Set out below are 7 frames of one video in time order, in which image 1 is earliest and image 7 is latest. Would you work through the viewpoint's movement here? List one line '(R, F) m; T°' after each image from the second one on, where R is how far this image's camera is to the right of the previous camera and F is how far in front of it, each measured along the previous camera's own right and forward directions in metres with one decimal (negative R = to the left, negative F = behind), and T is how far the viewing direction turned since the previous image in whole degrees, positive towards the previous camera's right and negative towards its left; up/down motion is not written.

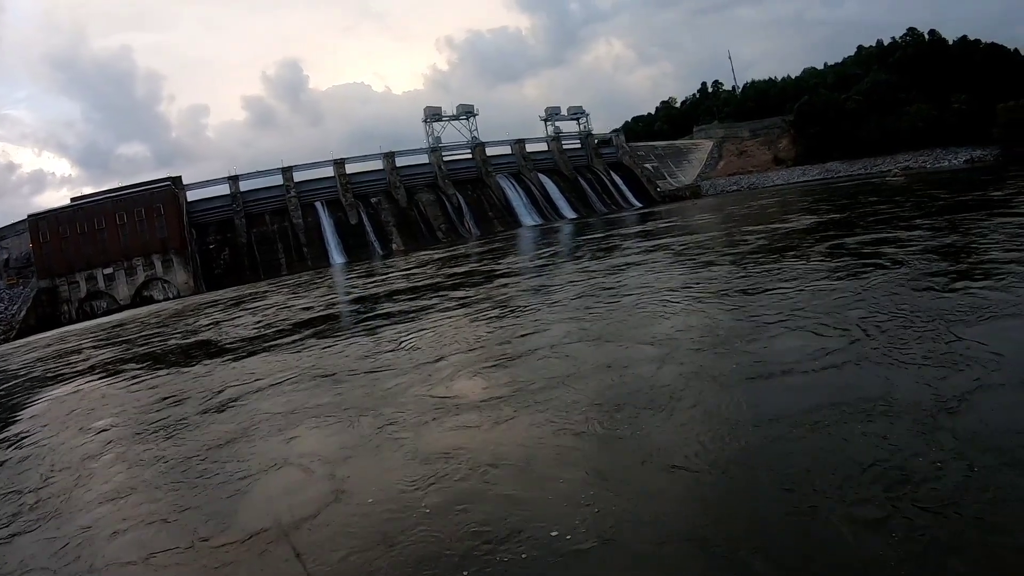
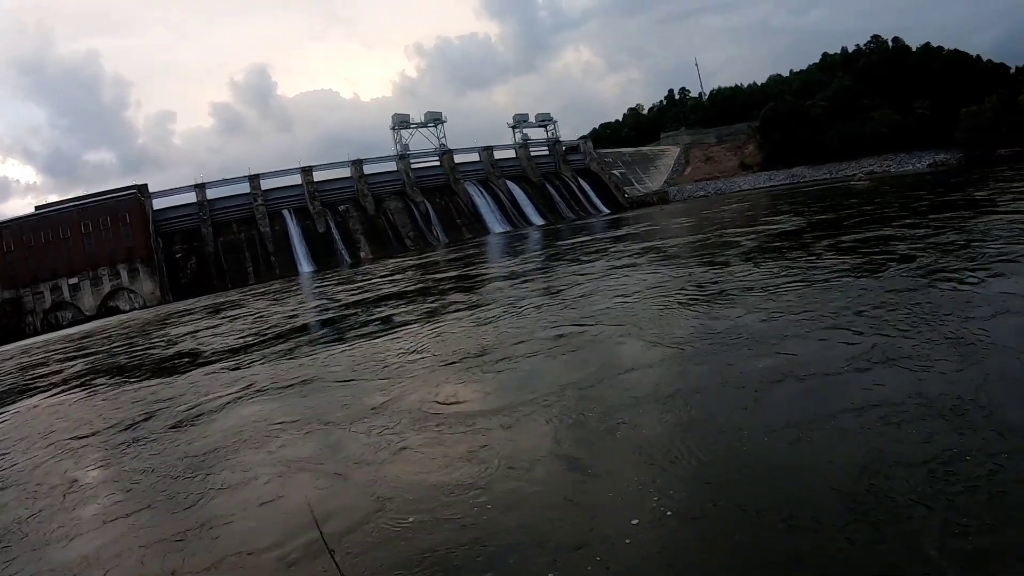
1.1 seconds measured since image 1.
(-0.2, +0.2) m; +2°
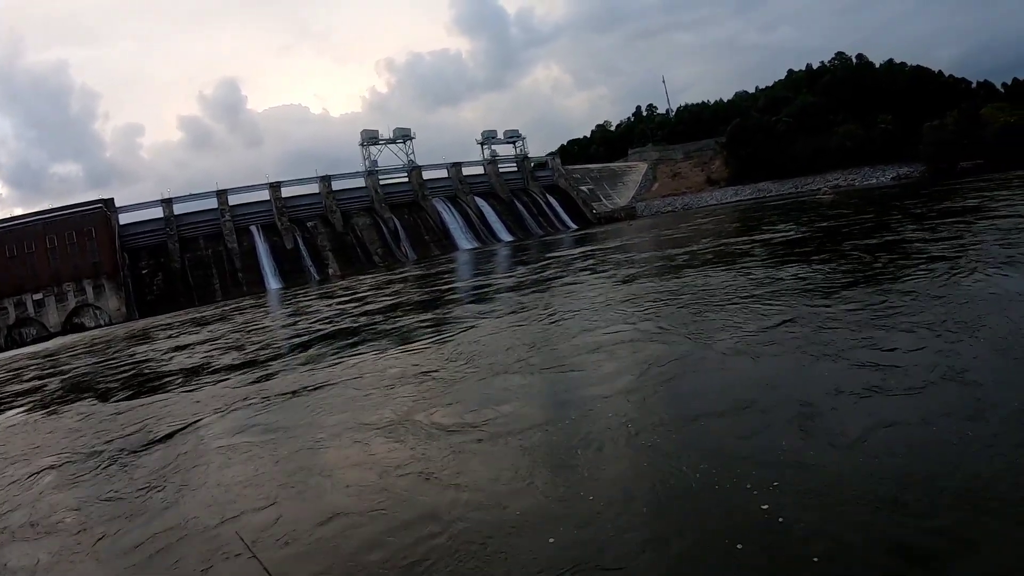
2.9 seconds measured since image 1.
(-0.6, +0.1) m; +2°
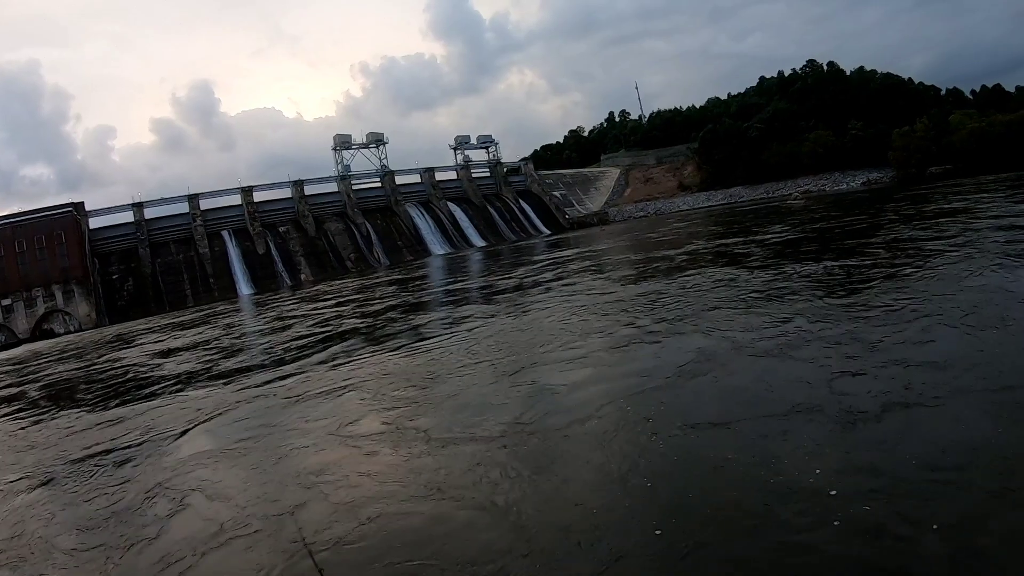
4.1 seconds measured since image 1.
(-0.3, +0.1) m; +2°
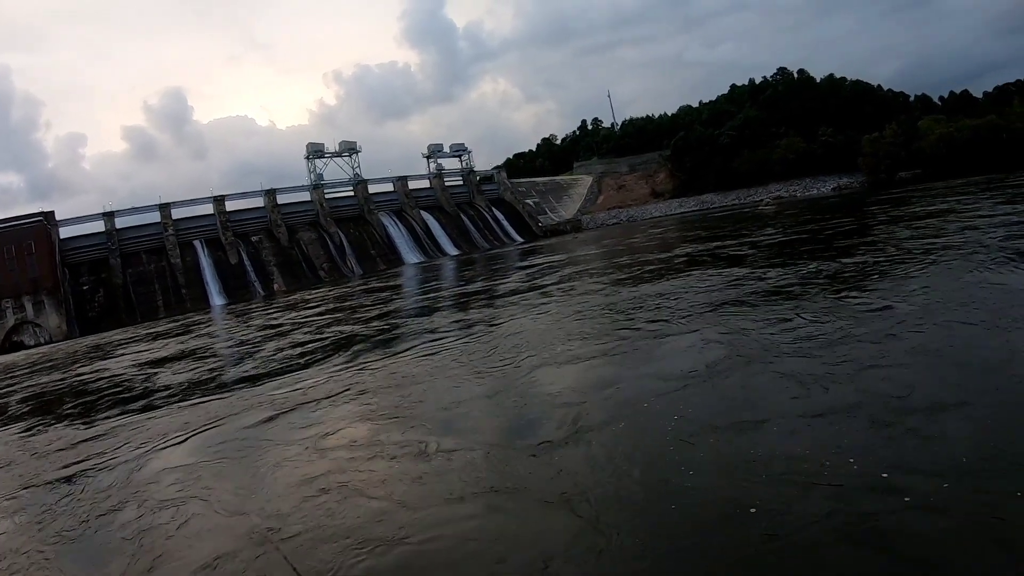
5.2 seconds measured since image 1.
(-0.3, +0.2) m; +2°
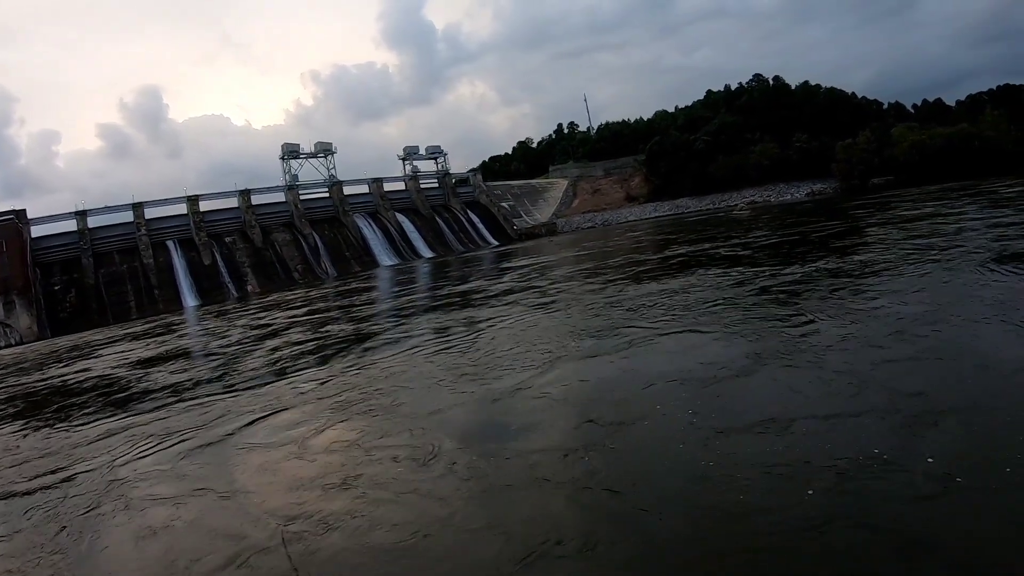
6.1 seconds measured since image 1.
(-0.3, +0.1) m; +2°
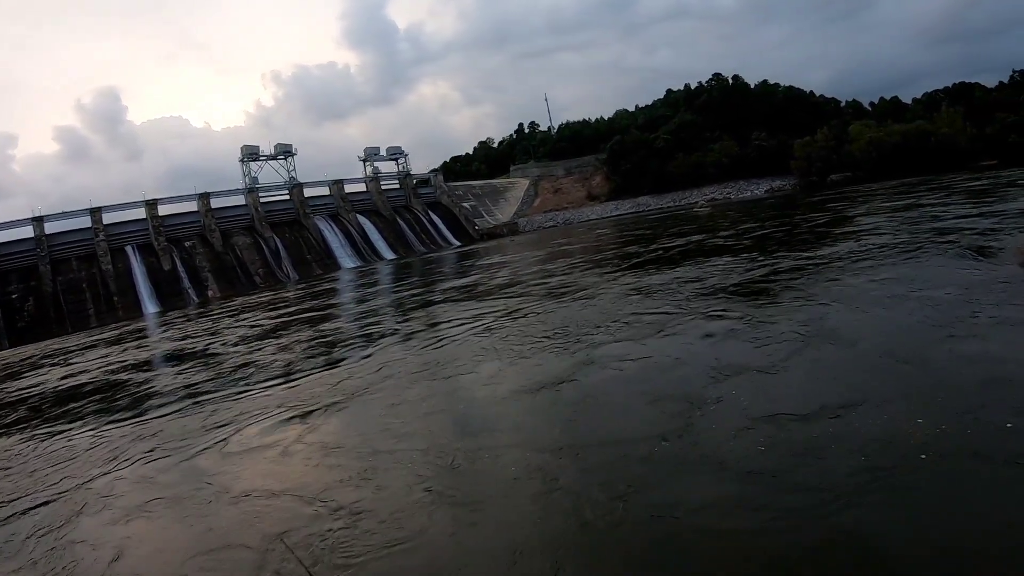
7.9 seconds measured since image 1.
(-0.4, +0.1) m; +2°
